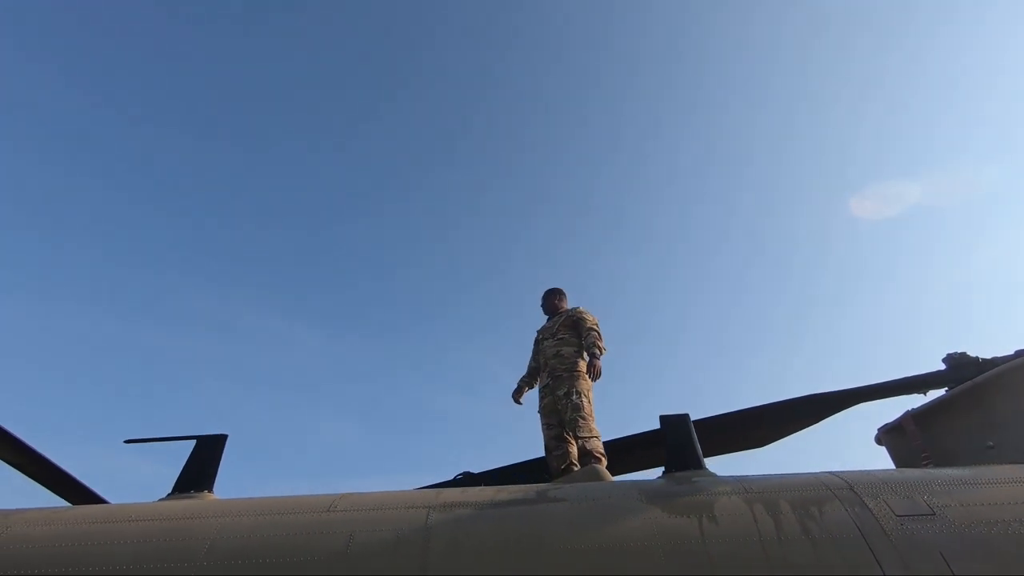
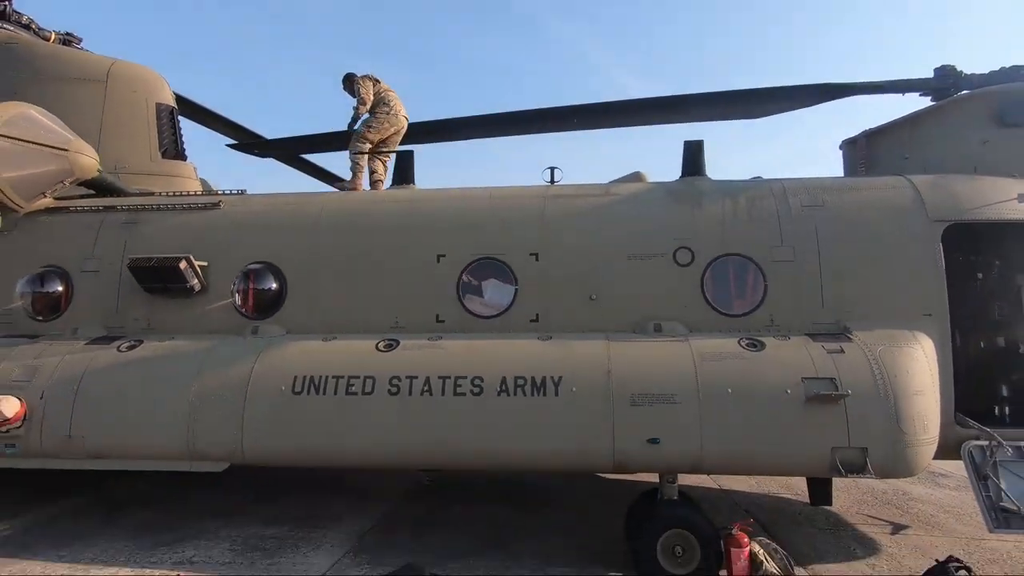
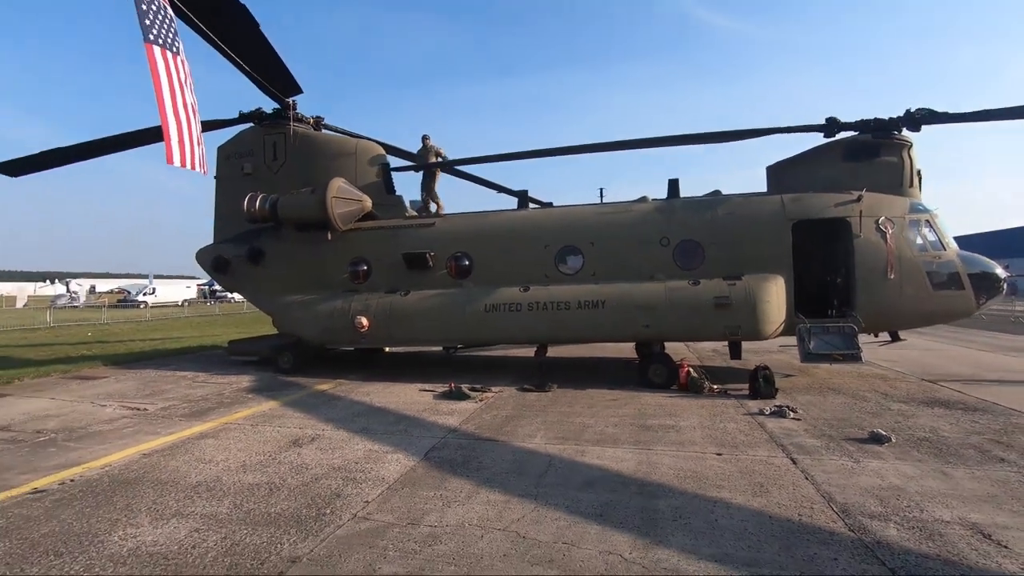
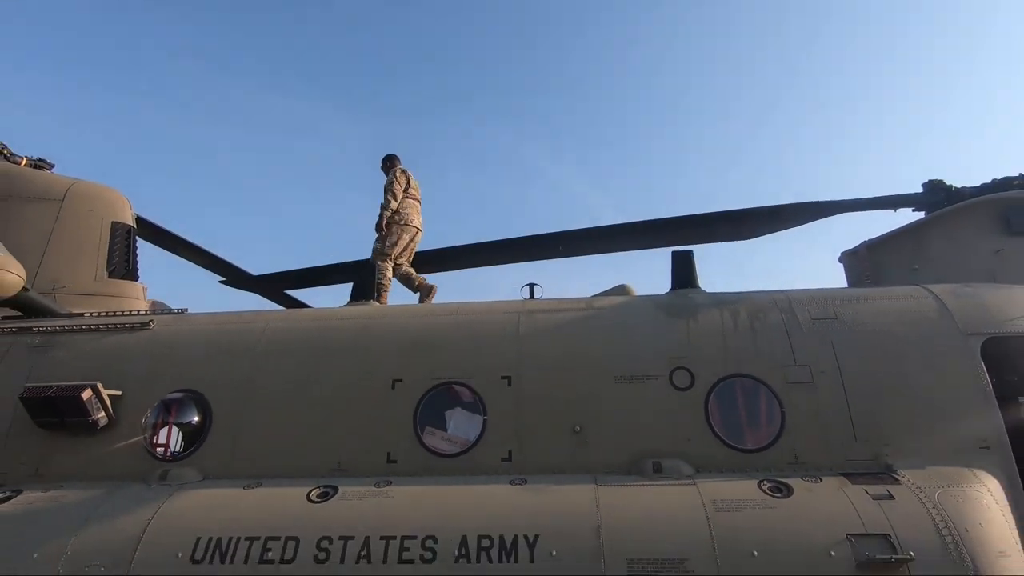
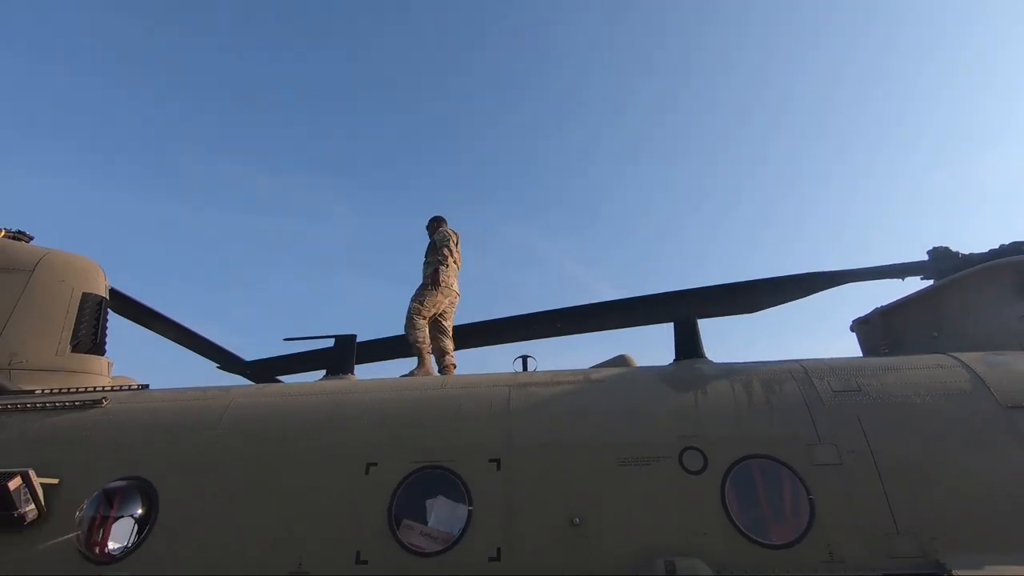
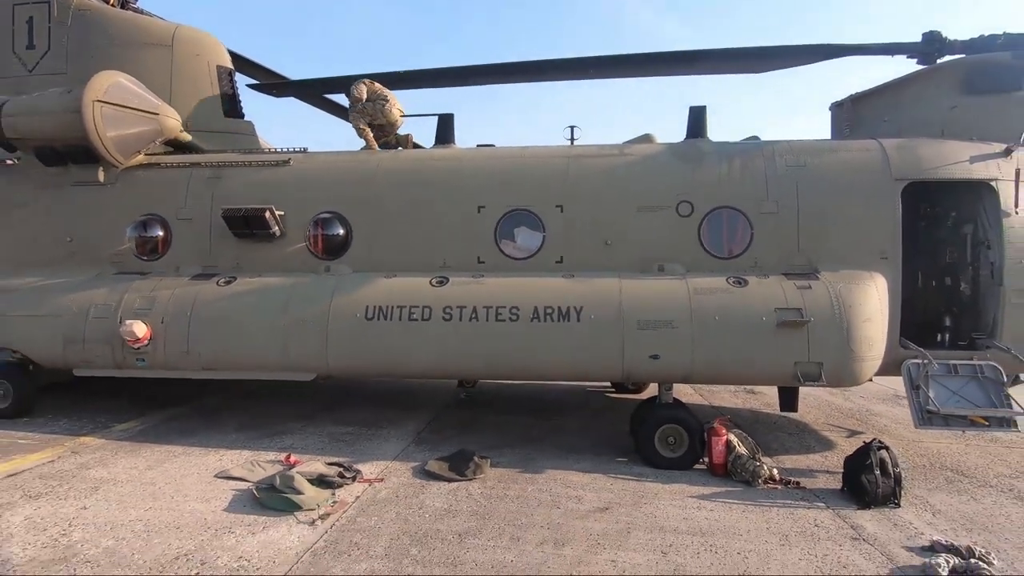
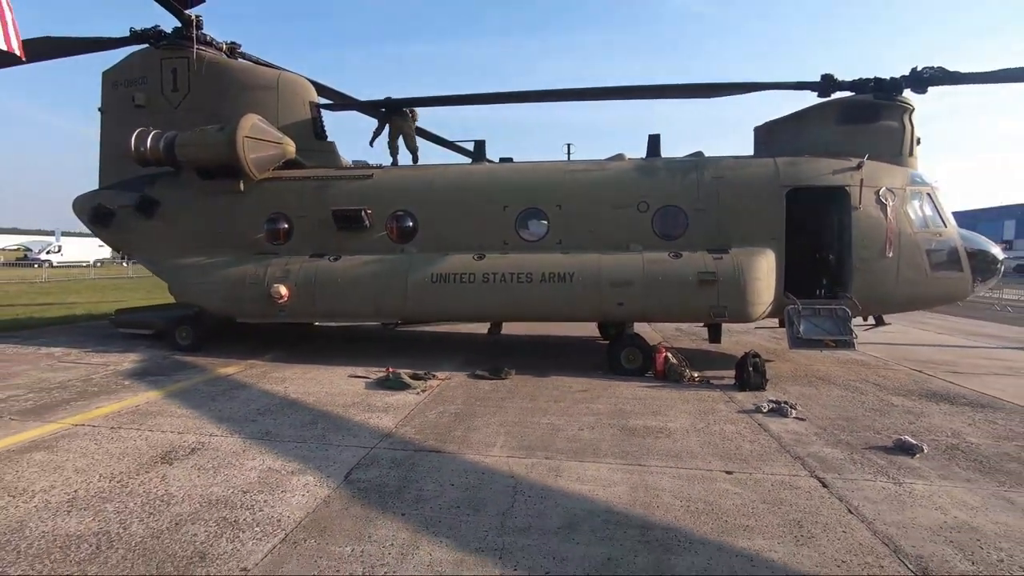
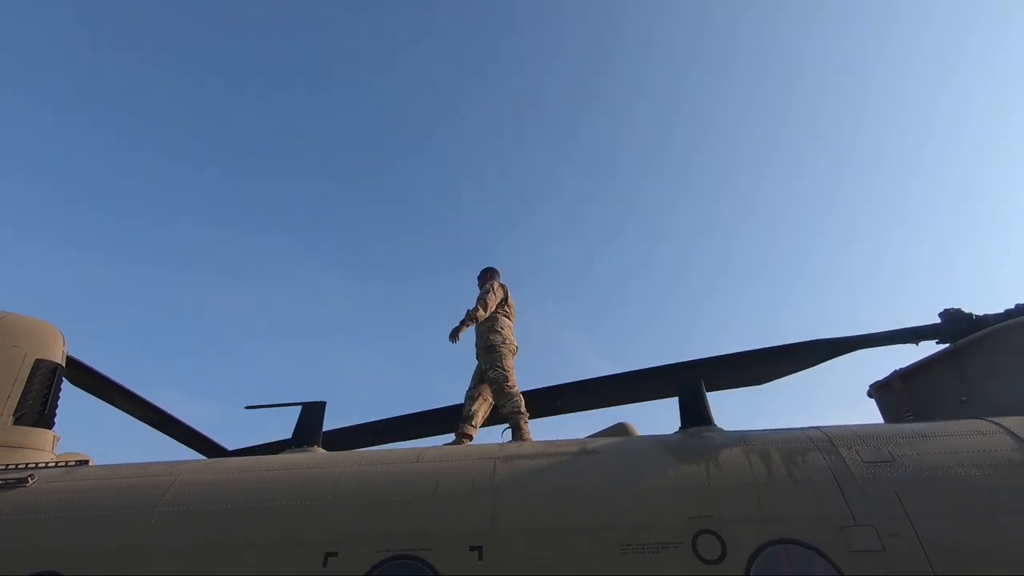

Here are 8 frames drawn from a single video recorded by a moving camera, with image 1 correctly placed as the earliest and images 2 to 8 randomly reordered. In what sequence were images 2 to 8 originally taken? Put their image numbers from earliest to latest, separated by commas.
8, 5, 4, 2, 6, 7, 3
